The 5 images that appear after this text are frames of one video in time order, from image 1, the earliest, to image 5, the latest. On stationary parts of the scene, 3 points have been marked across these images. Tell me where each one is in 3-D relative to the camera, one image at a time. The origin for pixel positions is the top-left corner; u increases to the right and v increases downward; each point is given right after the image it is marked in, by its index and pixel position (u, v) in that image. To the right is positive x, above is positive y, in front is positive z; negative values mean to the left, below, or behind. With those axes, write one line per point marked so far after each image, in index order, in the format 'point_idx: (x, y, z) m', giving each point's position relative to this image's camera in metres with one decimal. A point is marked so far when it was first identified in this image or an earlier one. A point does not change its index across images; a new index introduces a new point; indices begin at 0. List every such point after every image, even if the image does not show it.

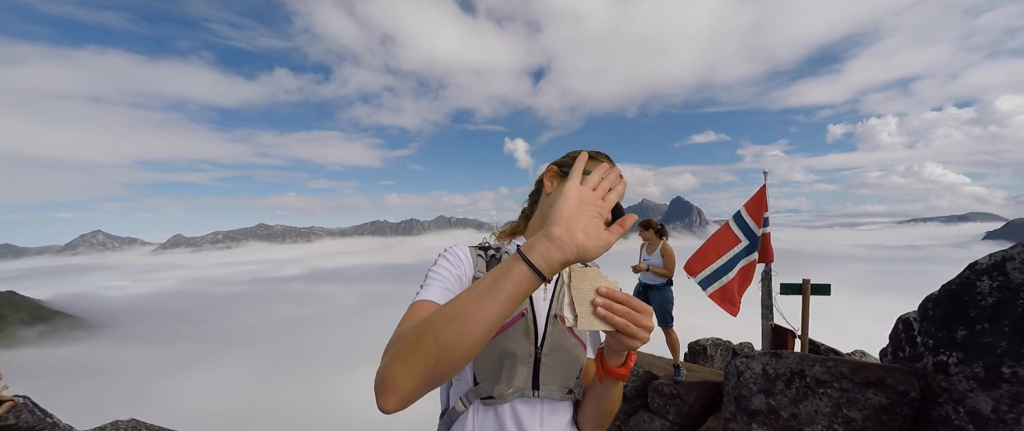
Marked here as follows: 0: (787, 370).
0: (+6.1, -3.4, +7.8) m
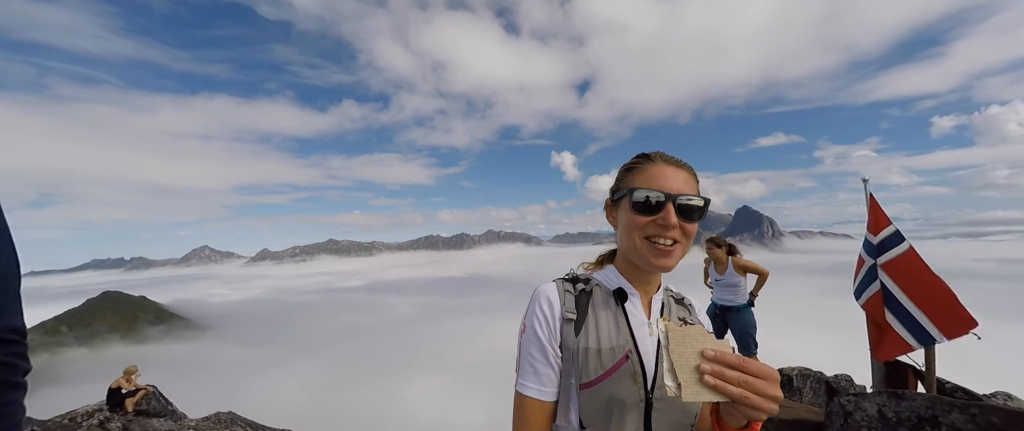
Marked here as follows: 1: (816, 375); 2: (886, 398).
0: (+7.6, -3.7, +6.5) m
1: (+15.0, -7.9, +16.9) m
2: (+7.6, -3.7, +7.0) m
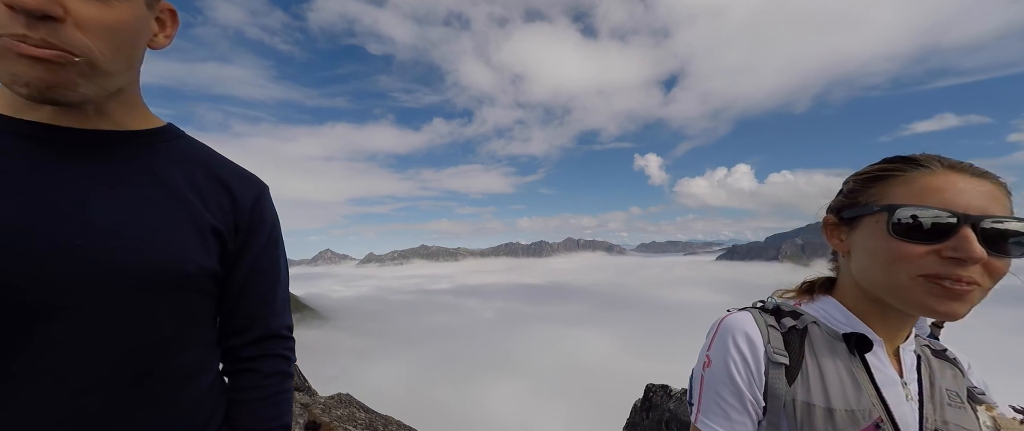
0: (+9.6, -3.9, +4.2) m
1: (+19.4, -8.2, +12.3) m
2: (+9.7, -3.9, +4.7) m
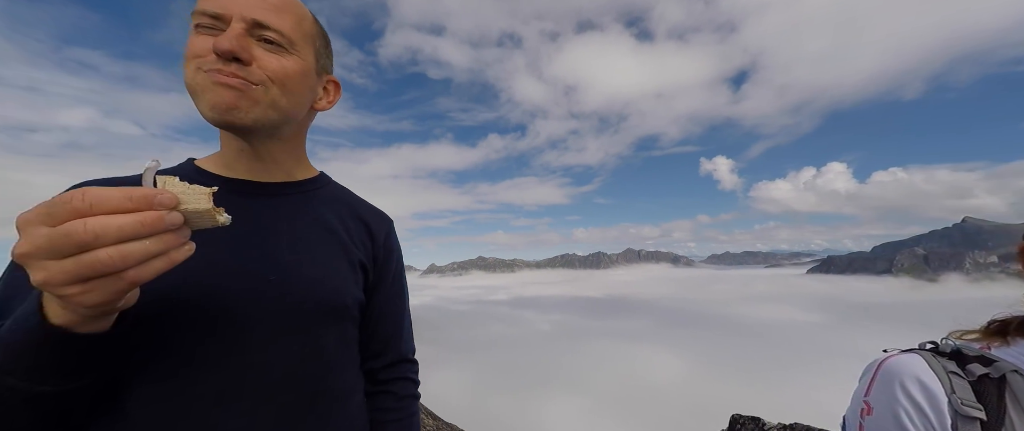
0: (+10.6, -3.9, +2.4) m
1: (+21.8, -8.2, +8.5) m
2: (+10.9, -3.9, +2.8) m
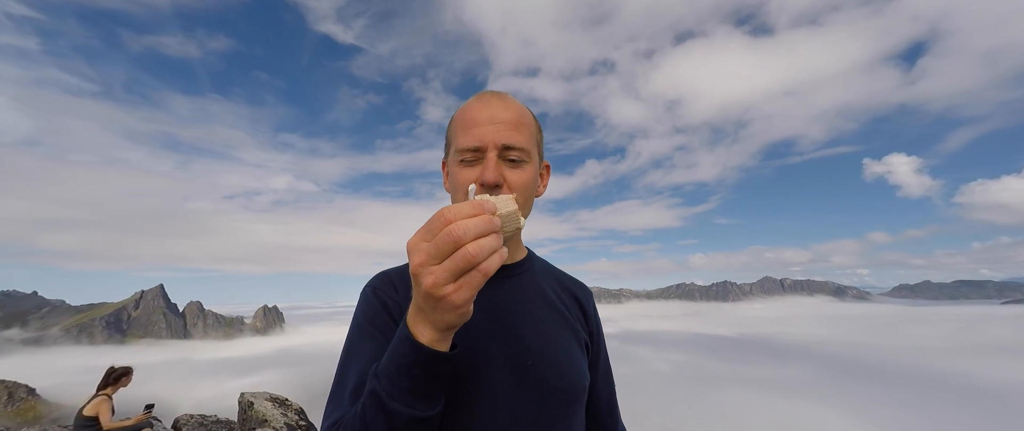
0: (+11.8, -3.8, -1.5) m
1: (+24.4, -7.9, +0.4) m
2: (+12.1, -3.8, -1.2) m
